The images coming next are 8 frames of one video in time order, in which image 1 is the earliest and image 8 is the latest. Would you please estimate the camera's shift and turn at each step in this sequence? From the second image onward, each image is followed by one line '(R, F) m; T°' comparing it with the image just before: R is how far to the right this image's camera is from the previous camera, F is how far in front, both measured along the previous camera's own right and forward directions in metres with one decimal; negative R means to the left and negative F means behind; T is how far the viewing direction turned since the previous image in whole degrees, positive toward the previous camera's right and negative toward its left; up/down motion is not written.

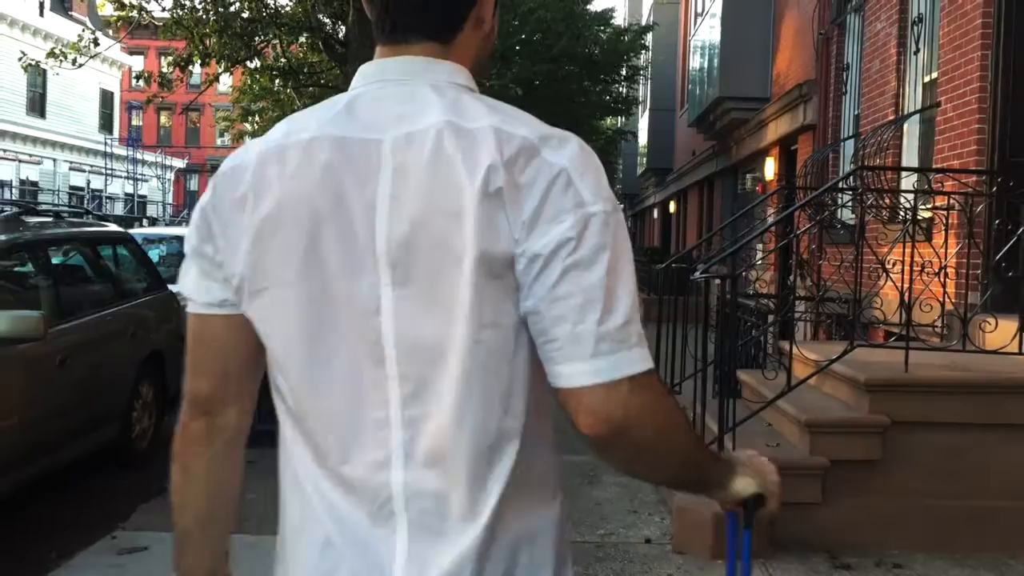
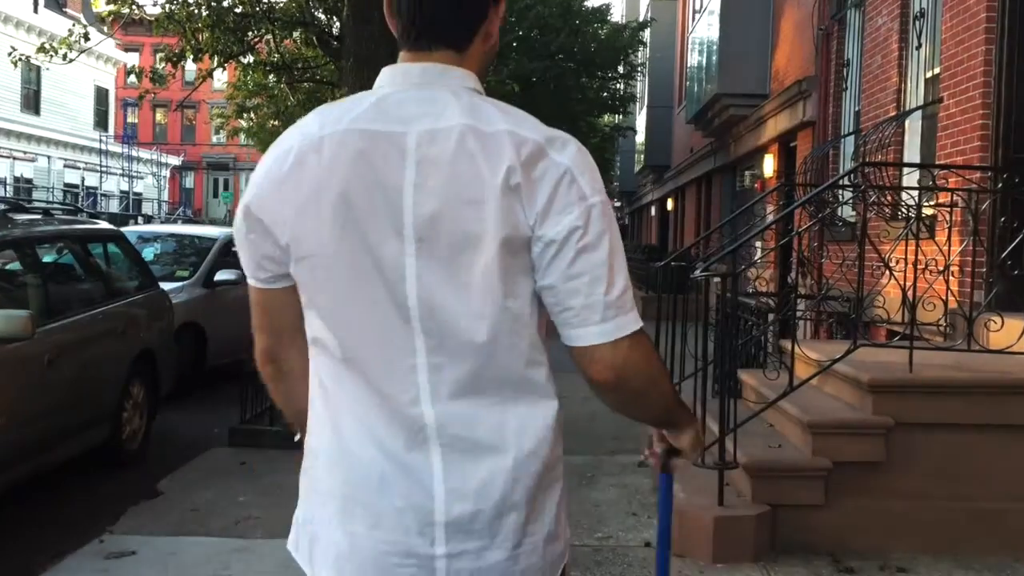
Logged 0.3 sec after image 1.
(0.0, +0.1) m; 0°
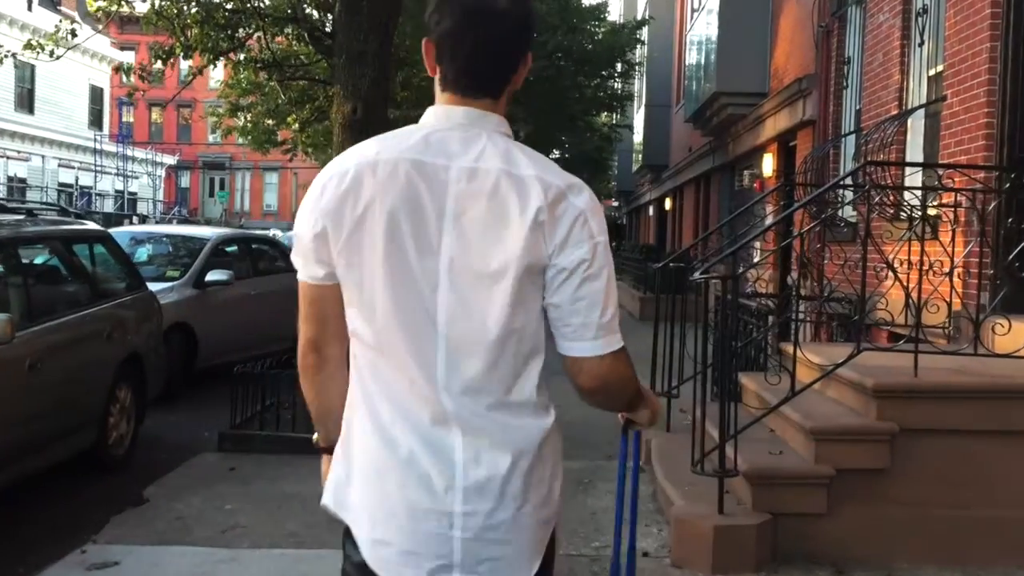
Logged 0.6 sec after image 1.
(0.0, +0.1) m; 0°
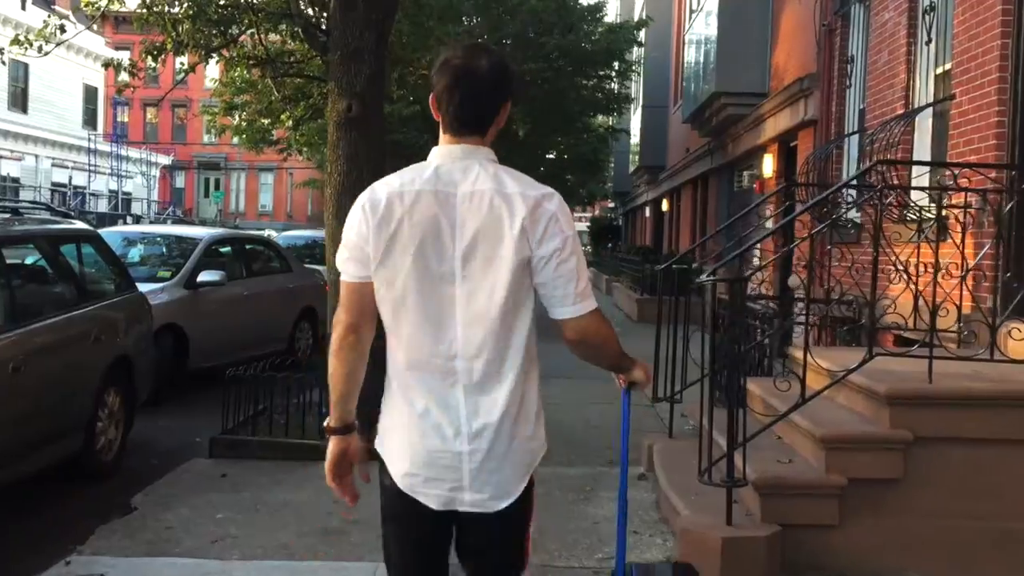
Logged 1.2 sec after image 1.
(0.0, +0.2) m; 0°
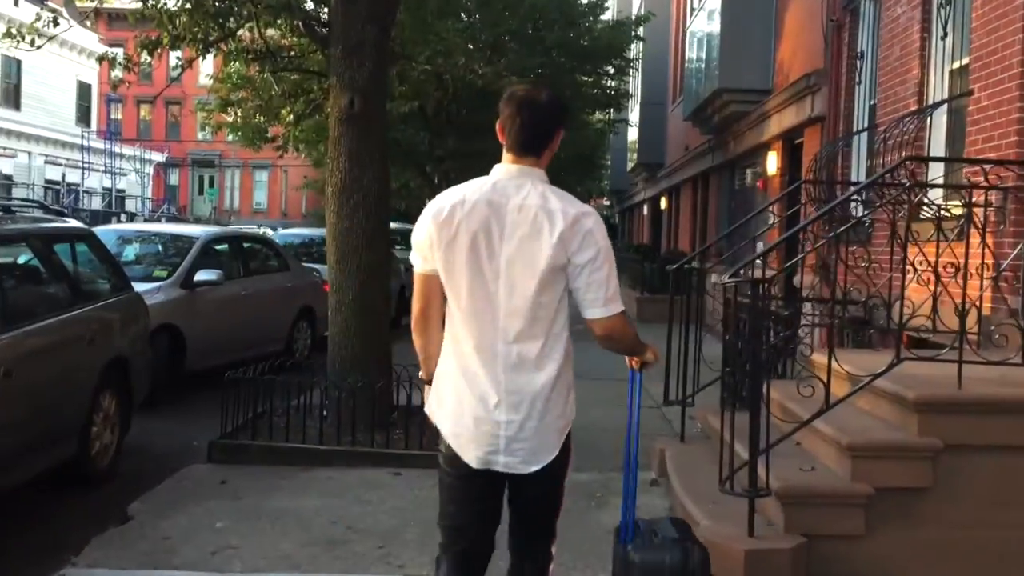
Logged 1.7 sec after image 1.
(-0.1, +0.2) m; 0°
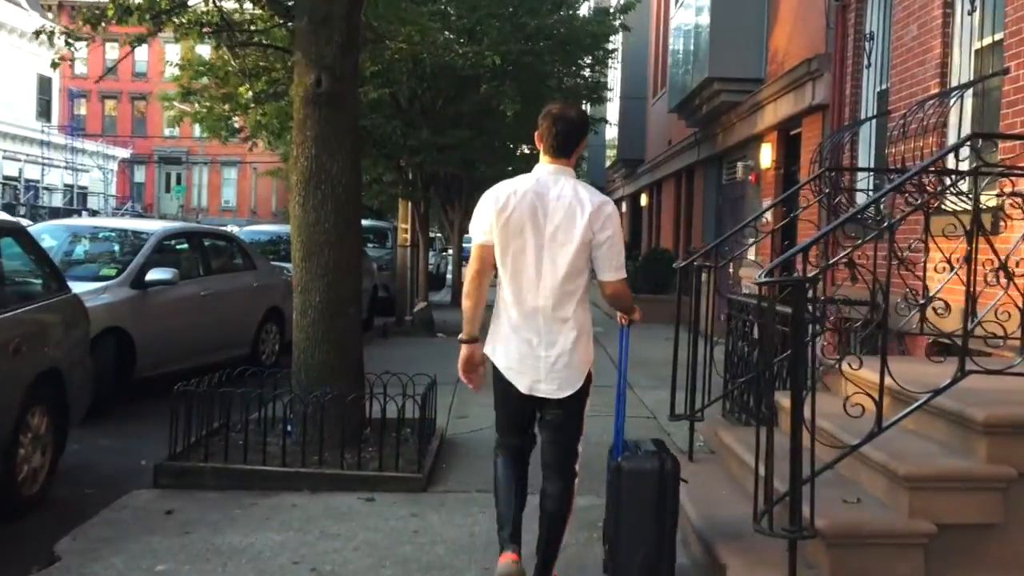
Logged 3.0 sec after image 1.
(-0.1, +0.7) m; +2°
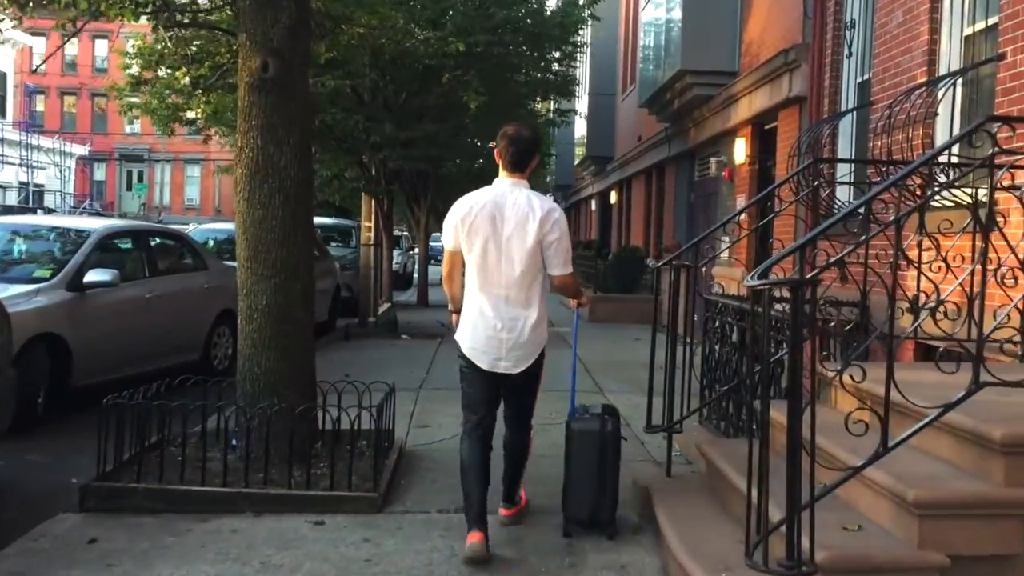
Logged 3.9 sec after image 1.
(0.0, +0.4) m; +2°
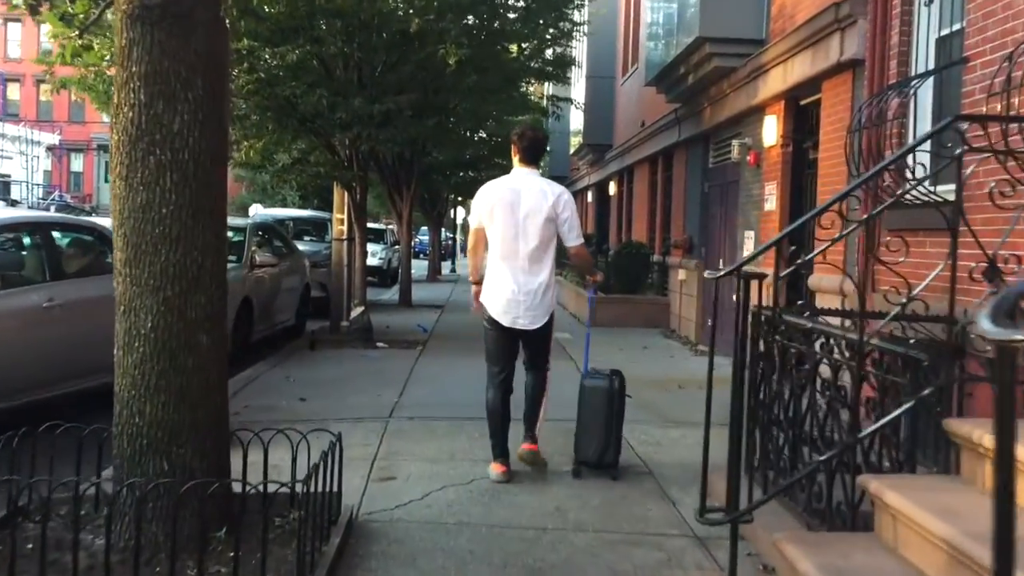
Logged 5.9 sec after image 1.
(0.0, +1.6) m; +1°
